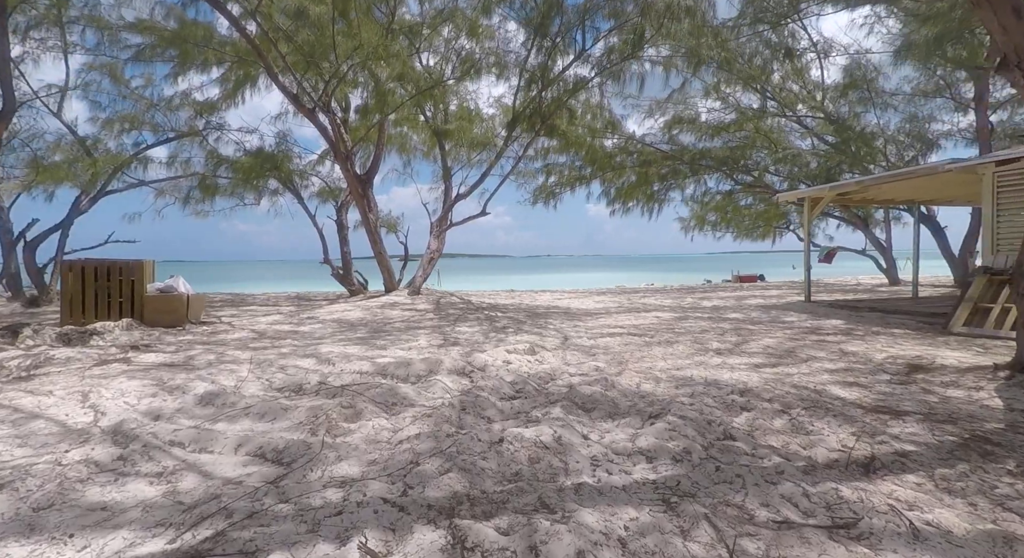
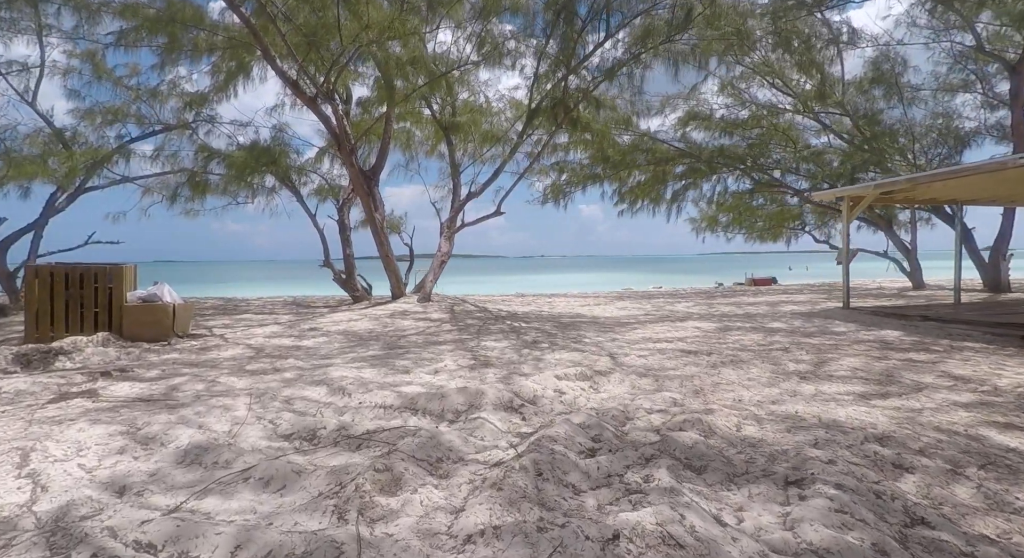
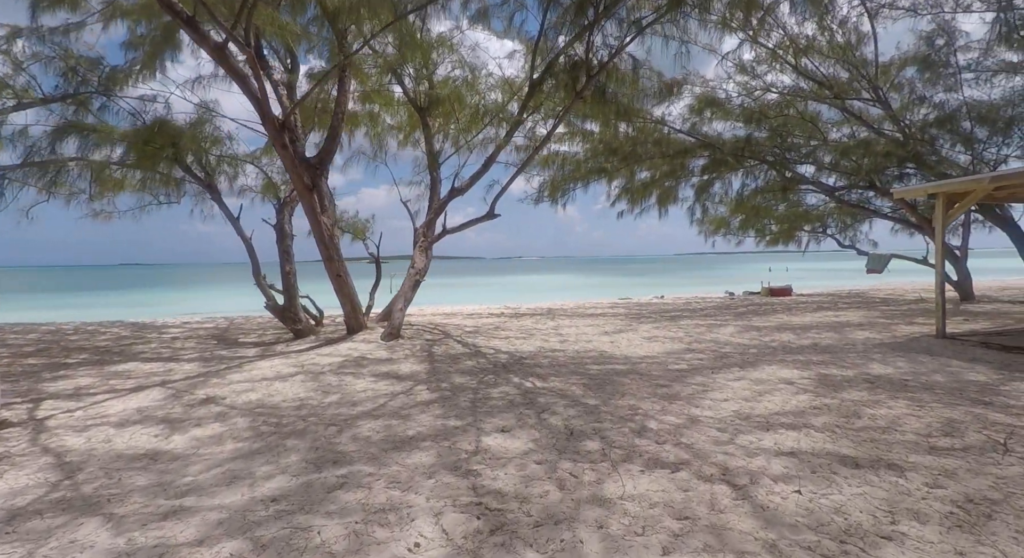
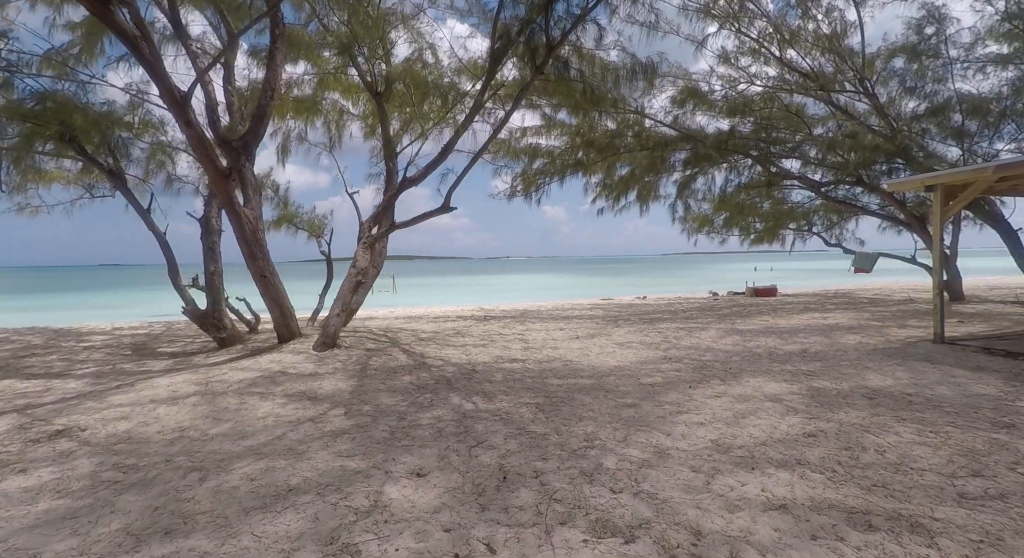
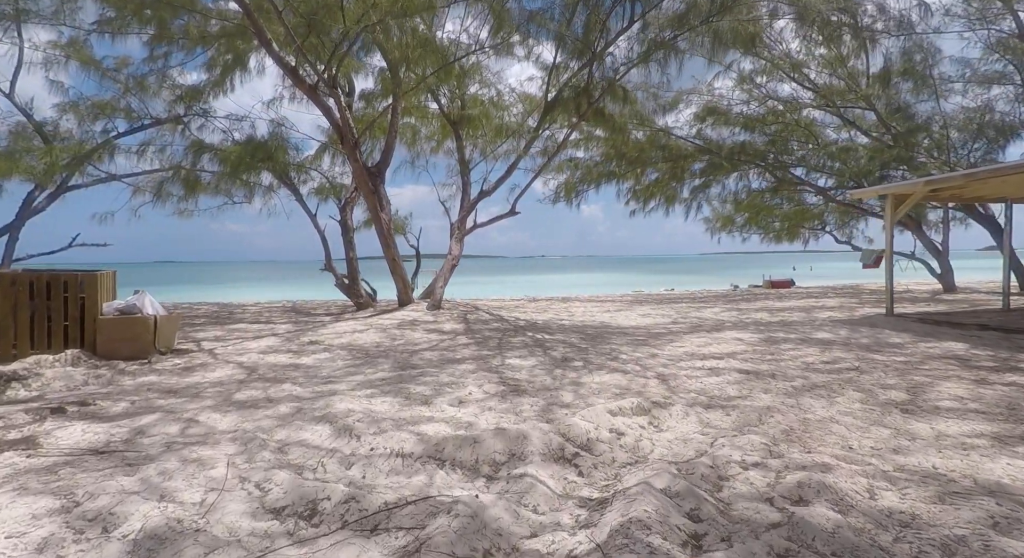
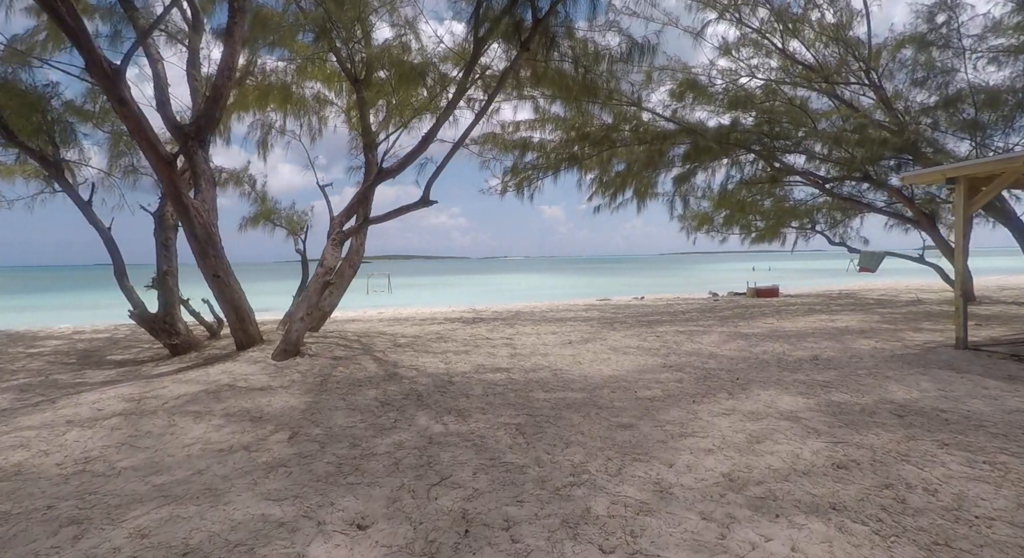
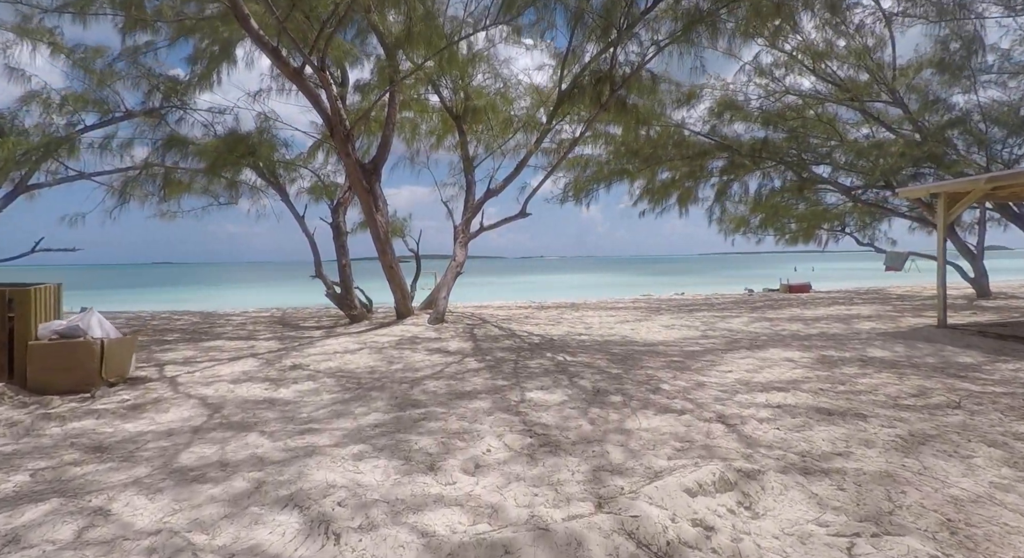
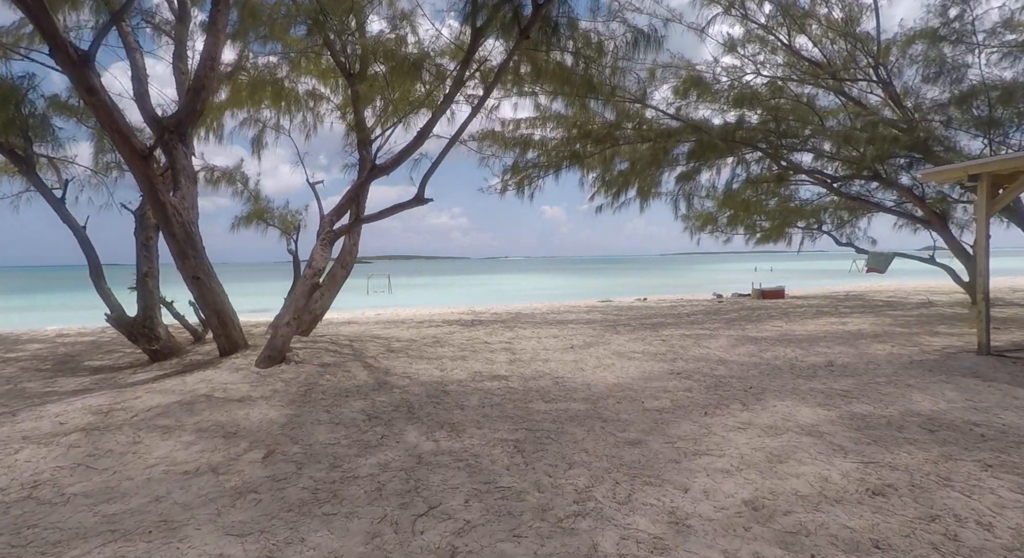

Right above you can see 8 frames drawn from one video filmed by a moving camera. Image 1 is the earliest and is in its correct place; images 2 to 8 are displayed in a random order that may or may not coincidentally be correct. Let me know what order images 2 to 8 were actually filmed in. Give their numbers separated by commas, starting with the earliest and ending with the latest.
2, 5, 7, 3, 4, 6, 8
